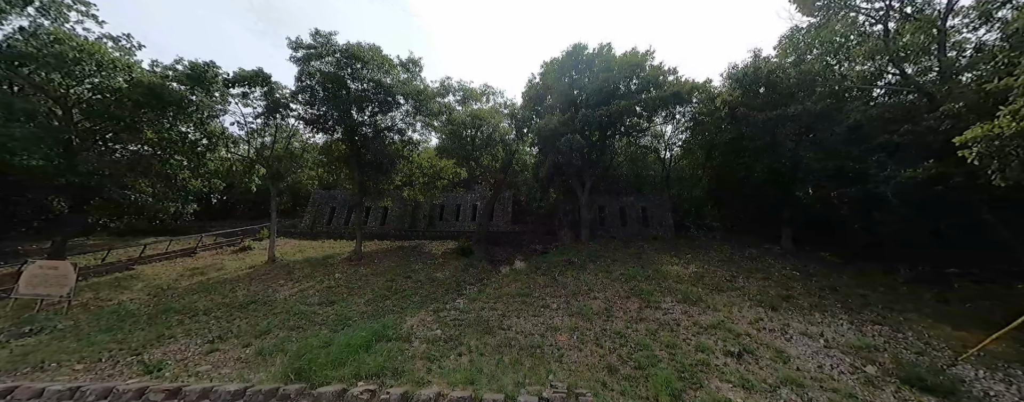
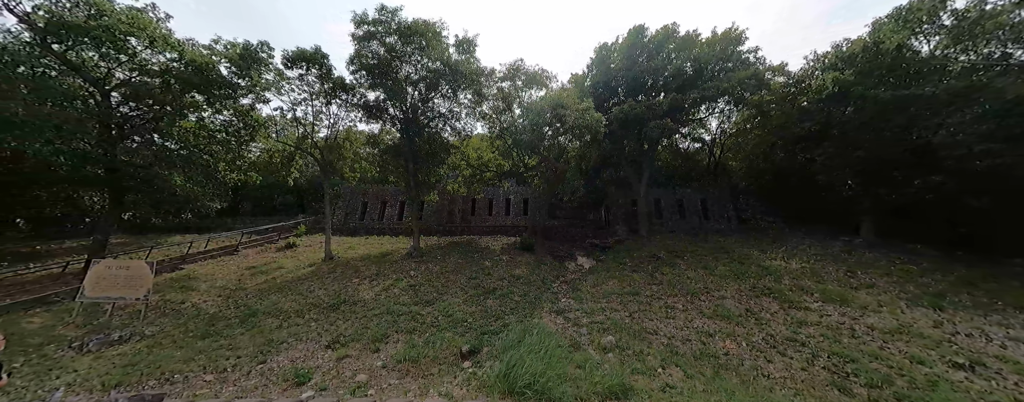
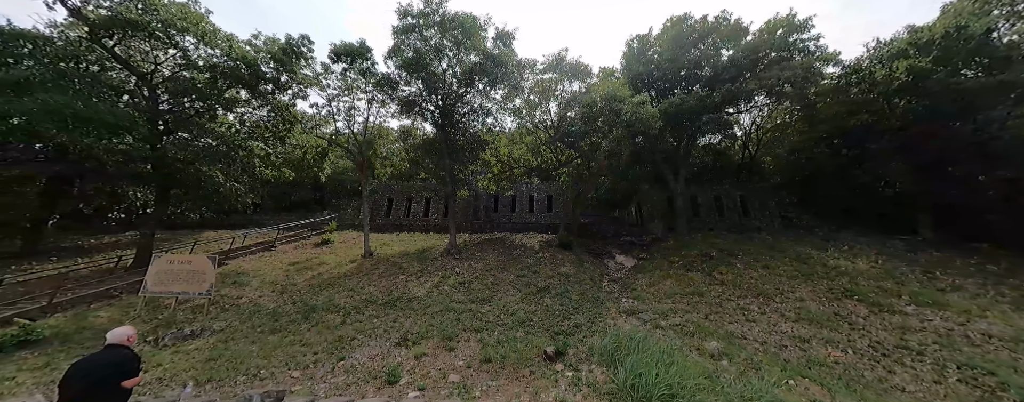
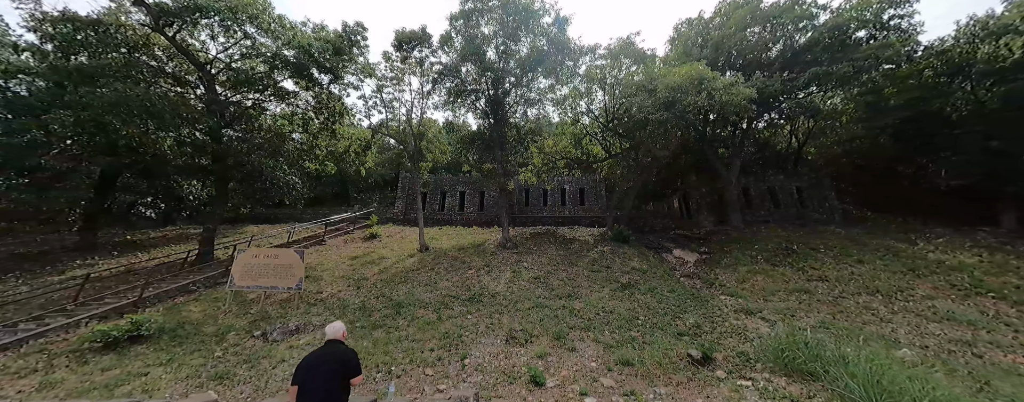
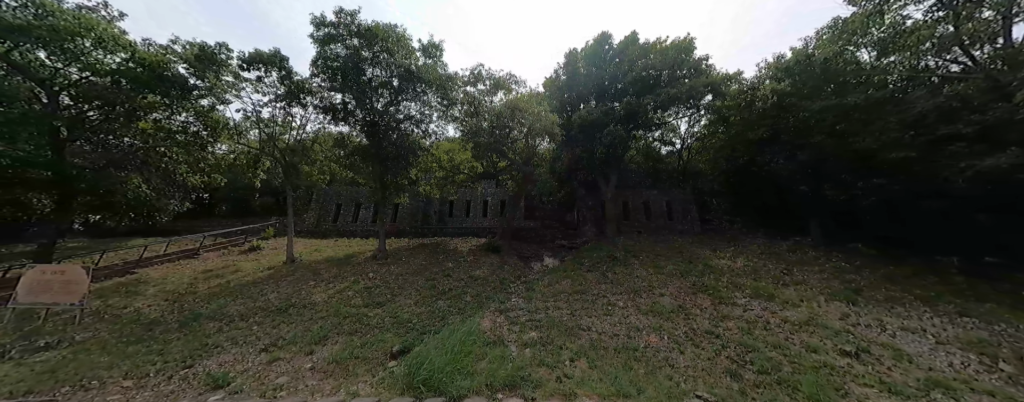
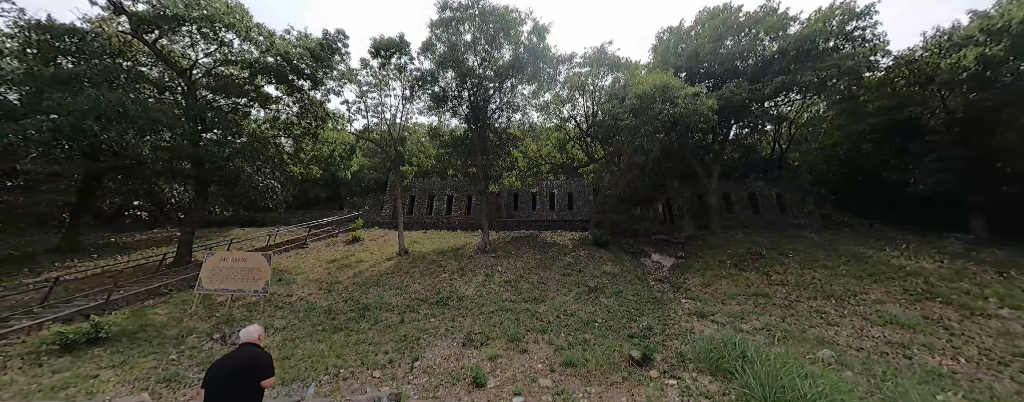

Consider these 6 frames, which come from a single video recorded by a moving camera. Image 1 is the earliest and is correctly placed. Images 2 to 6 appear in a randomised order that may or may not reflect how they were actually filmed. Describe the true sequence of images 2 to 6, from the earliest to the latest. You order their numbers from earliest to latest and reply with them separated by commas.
5, 2, 3, 6, 4
